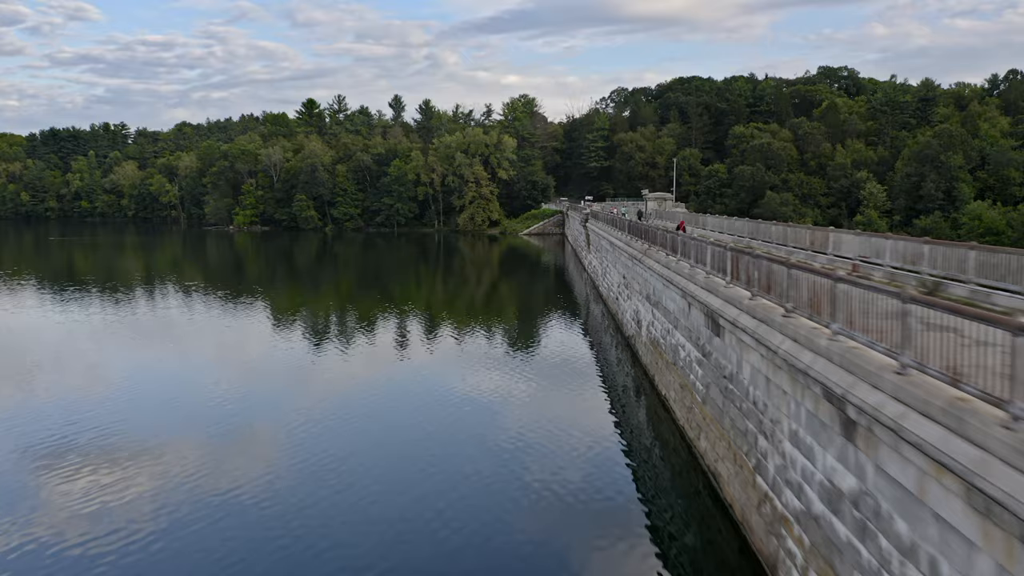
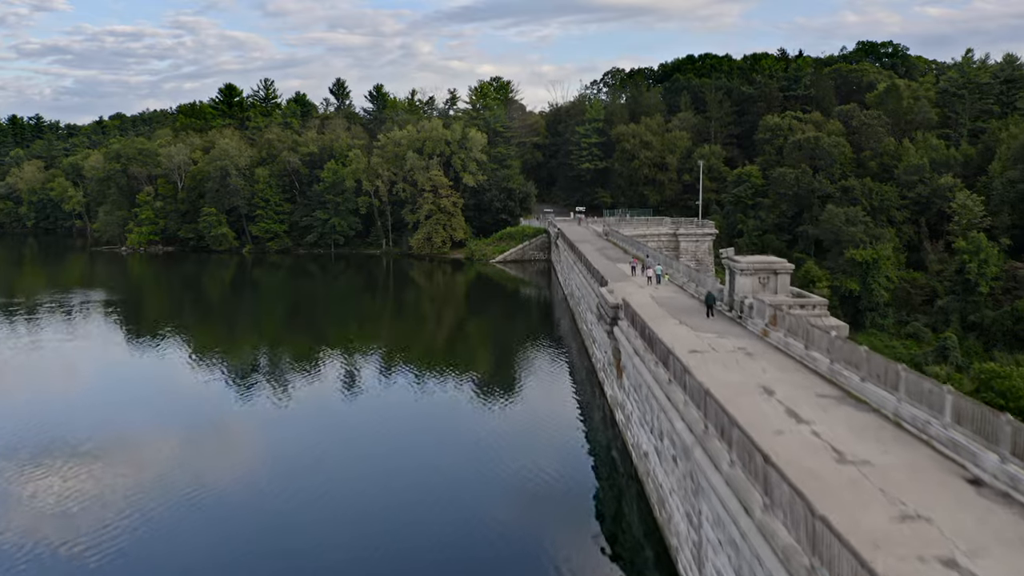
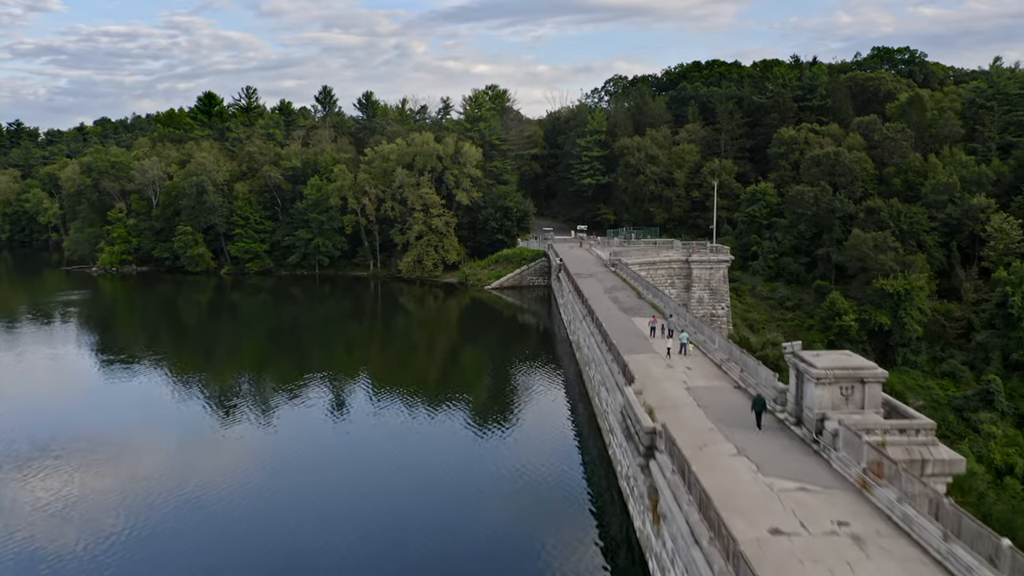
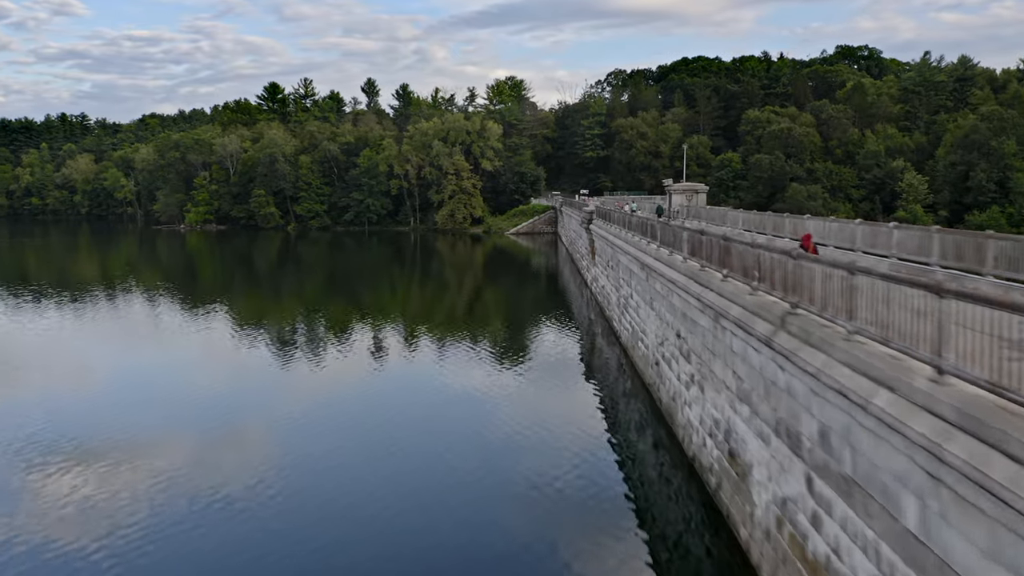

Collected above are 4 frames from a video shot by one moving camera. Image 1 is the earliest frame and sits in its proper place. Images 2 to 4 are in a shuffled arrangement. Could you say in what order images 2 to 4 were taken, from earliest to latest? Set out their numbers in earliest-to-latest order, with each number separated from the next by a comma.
4, 2, 3
